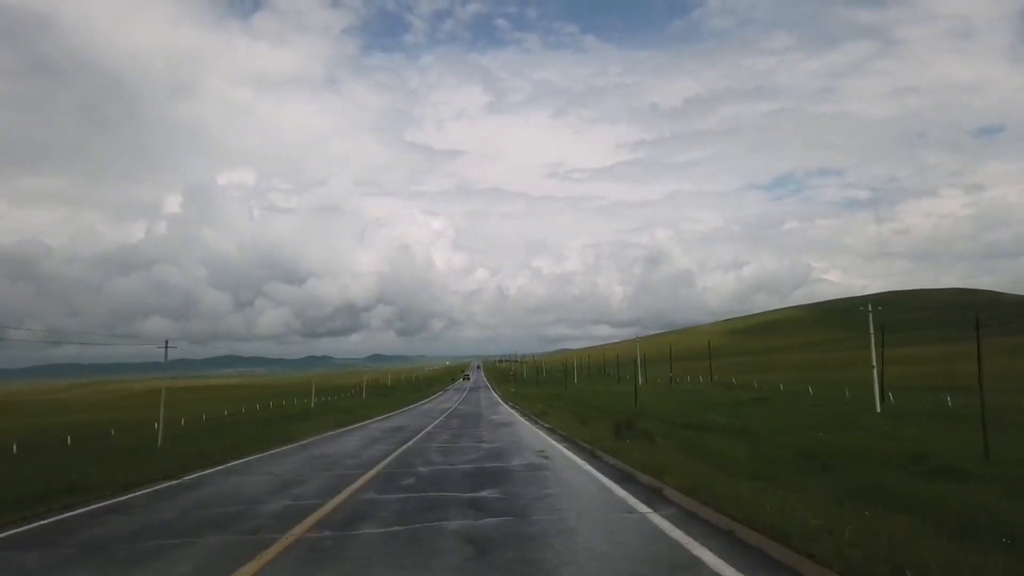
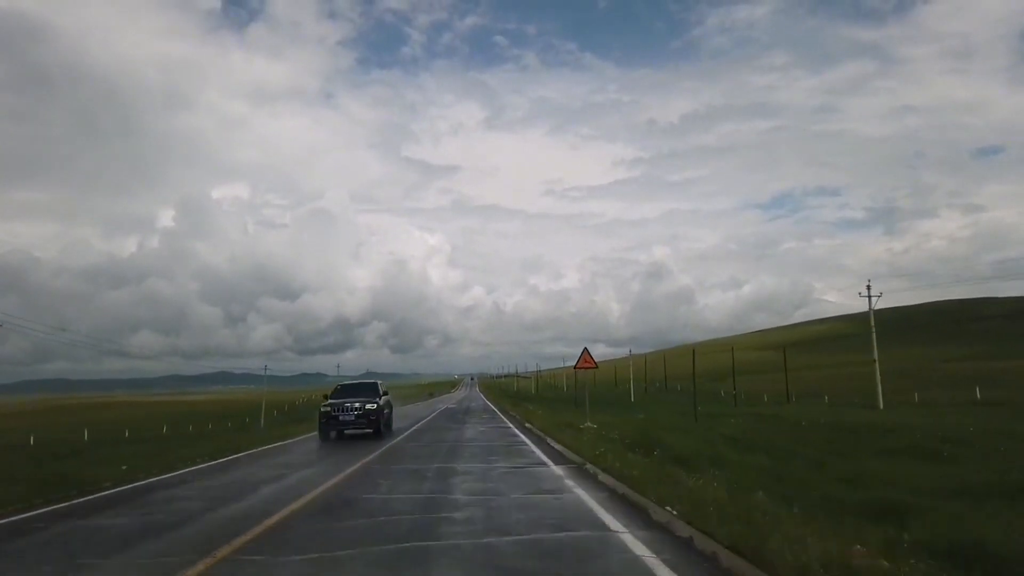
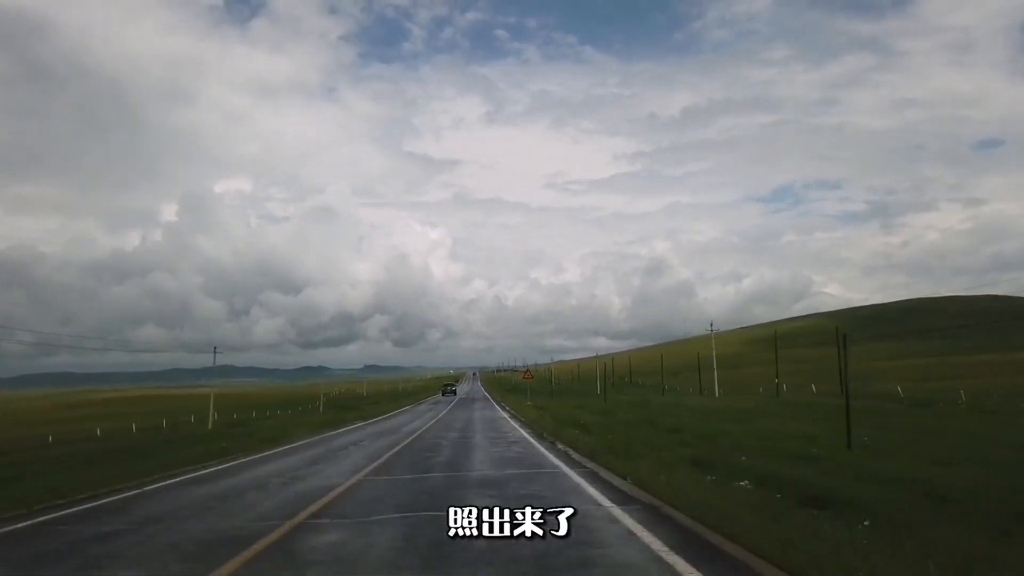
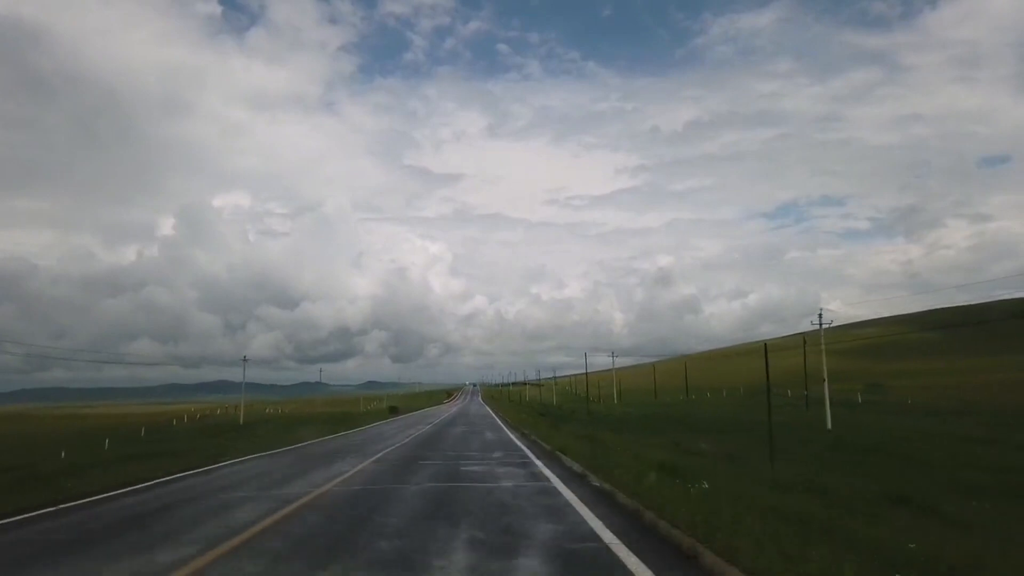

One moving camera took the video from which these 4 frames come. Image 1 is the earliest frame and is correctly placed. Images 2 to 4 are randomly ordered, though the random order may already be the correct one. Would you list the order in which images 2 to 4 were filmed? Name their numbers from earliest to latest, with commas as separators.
3, 2, 4
